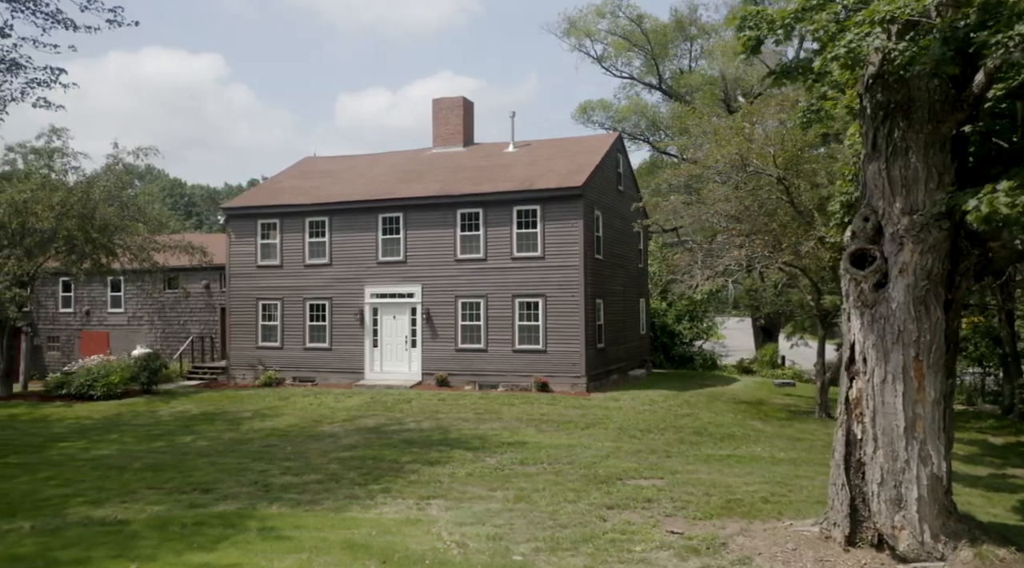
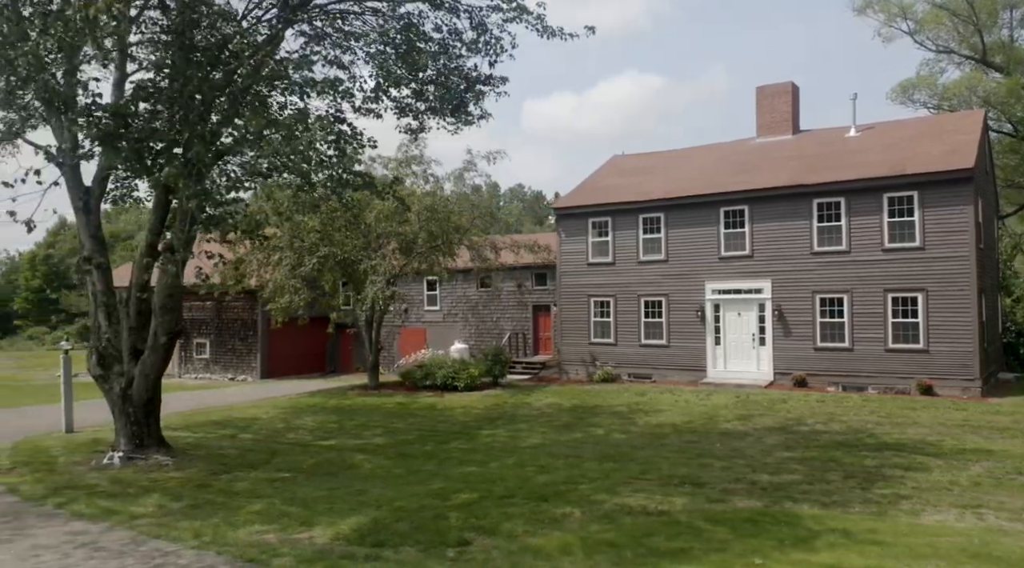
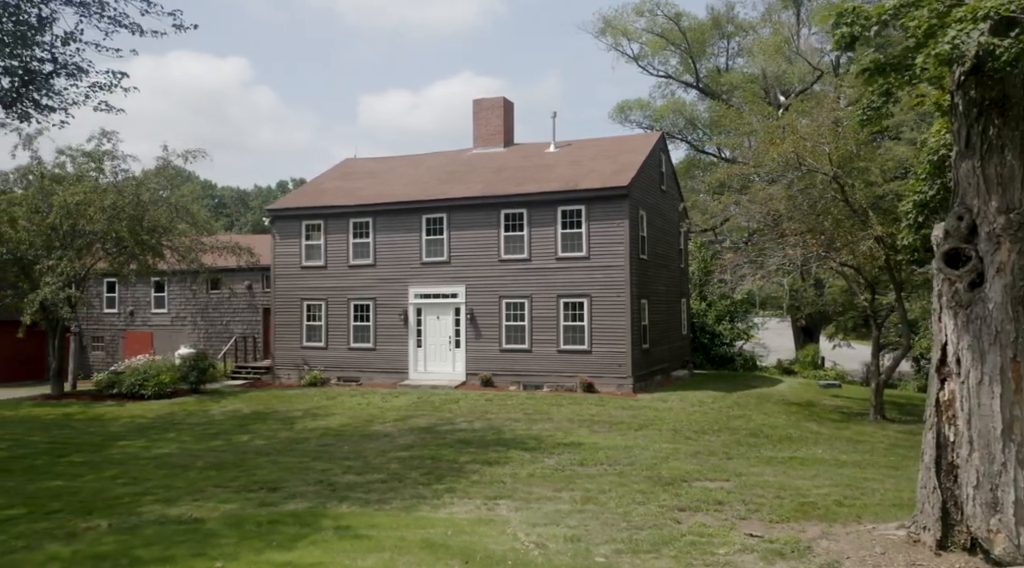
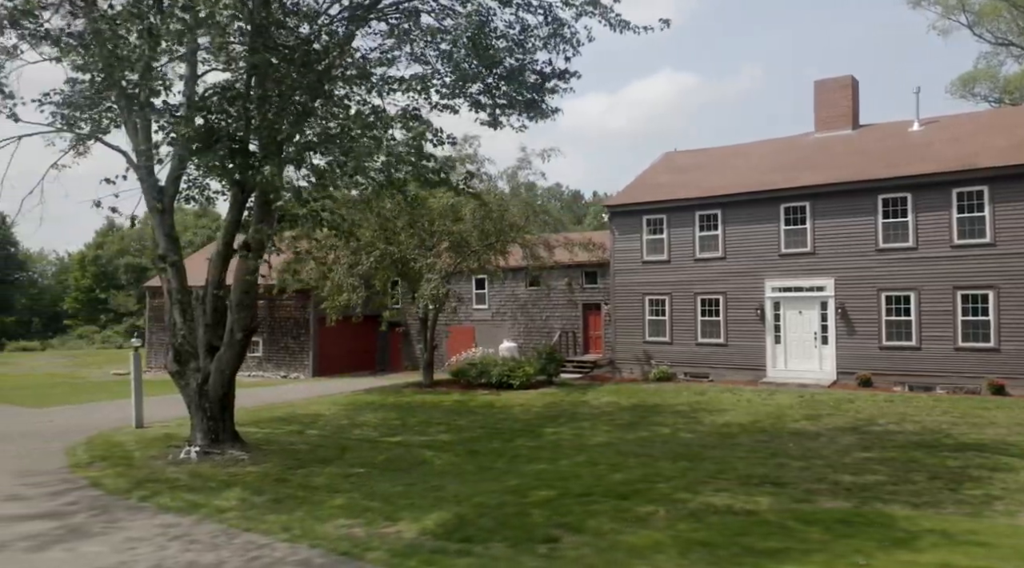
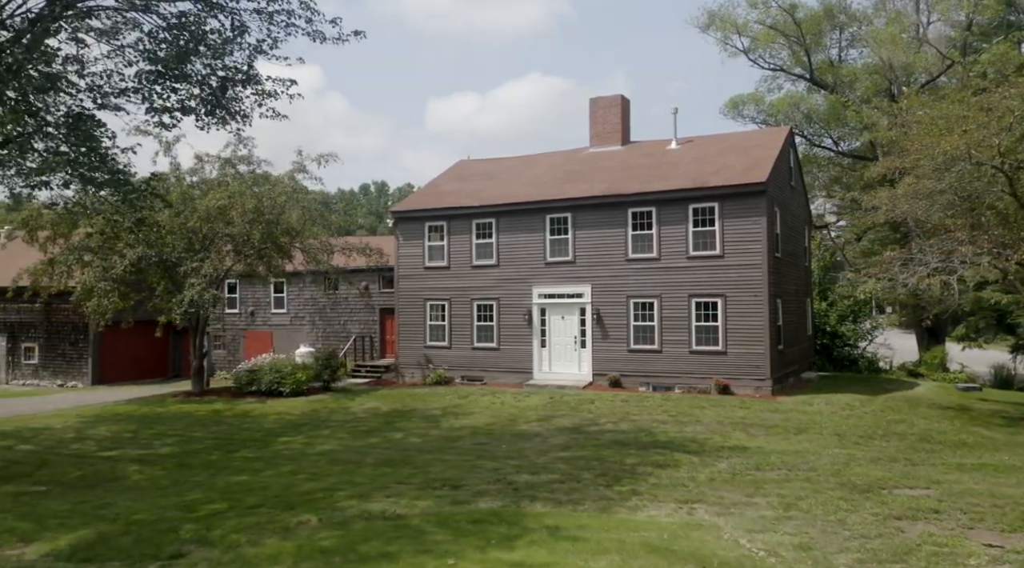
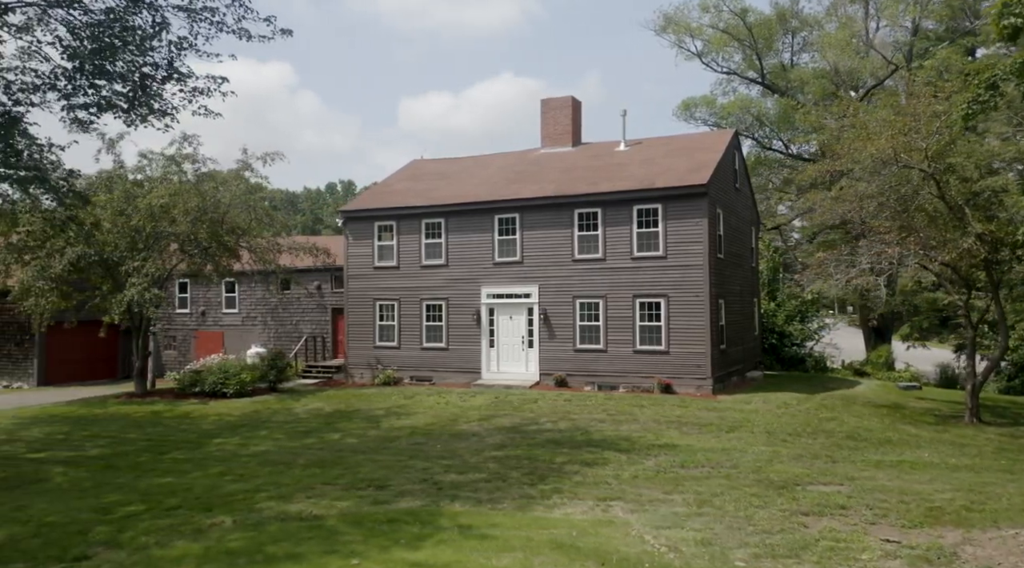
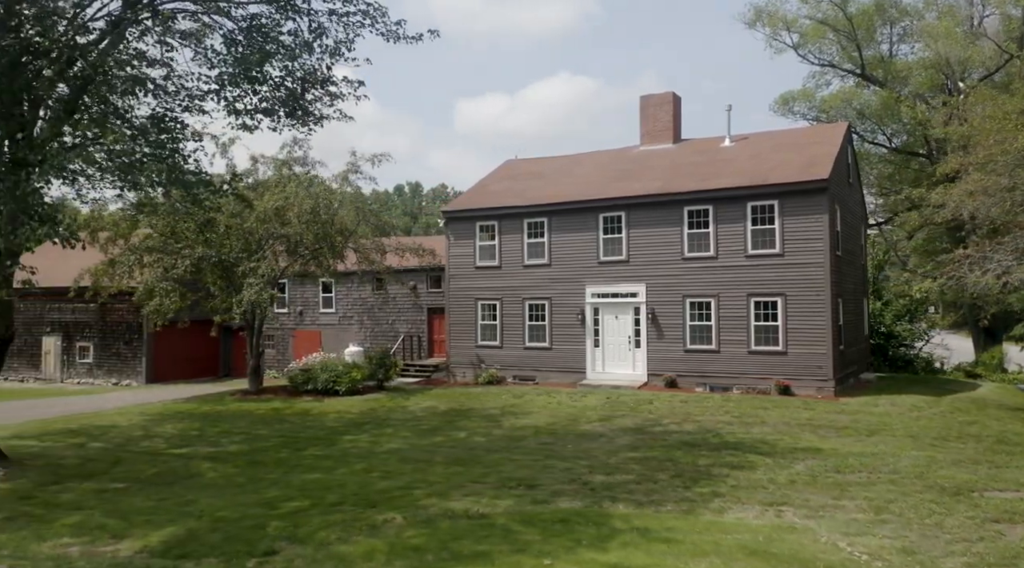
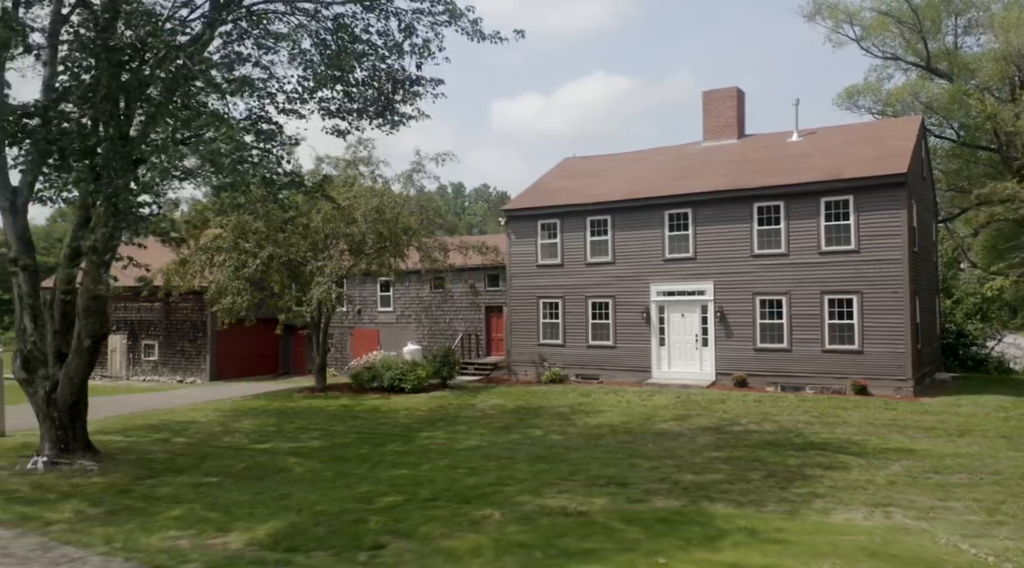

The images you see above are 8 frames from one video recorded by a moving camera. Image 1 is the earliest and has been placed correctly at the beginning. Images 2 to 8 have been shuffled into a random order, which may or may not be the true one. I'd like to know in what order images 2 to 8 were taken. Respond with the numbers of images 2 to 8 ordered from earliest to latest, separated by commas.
3, 6, 5, 7, 8, 2, 4
